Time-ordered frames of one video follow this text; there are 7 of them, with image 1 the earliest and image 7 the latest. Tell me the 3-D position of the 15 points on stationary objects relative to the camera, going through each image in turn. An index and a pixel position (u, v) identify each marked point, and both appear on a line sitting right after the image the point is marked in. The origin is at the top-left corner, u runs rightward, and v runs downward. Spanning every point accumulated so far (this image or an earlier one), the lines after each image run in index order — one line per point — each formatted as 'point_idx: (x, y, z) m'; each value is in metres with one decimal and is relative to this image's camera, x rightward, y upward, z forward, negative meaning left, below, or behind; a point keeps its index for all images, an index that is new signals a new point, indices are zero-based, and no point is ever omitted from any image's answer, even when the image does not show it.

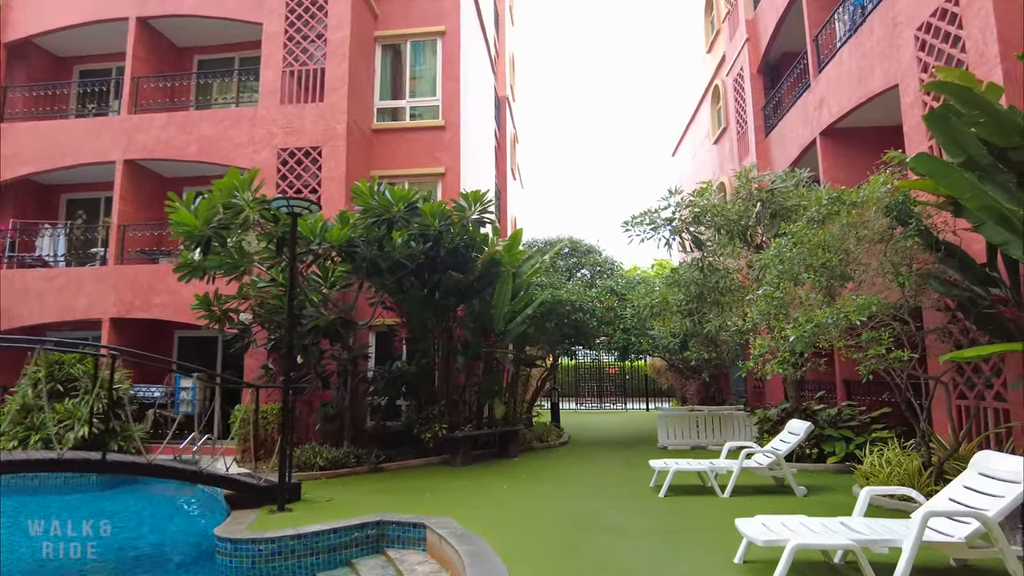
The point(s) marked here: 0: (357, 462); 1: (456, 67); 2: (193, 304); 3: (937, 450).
0: (-2.1, -2.4, +8.9) m
1: (-1.1, +4.2, +12.3) m
2: (-5.0, -0.3, +10.1) m
3: (+4.0, -1.5, +6.0) m
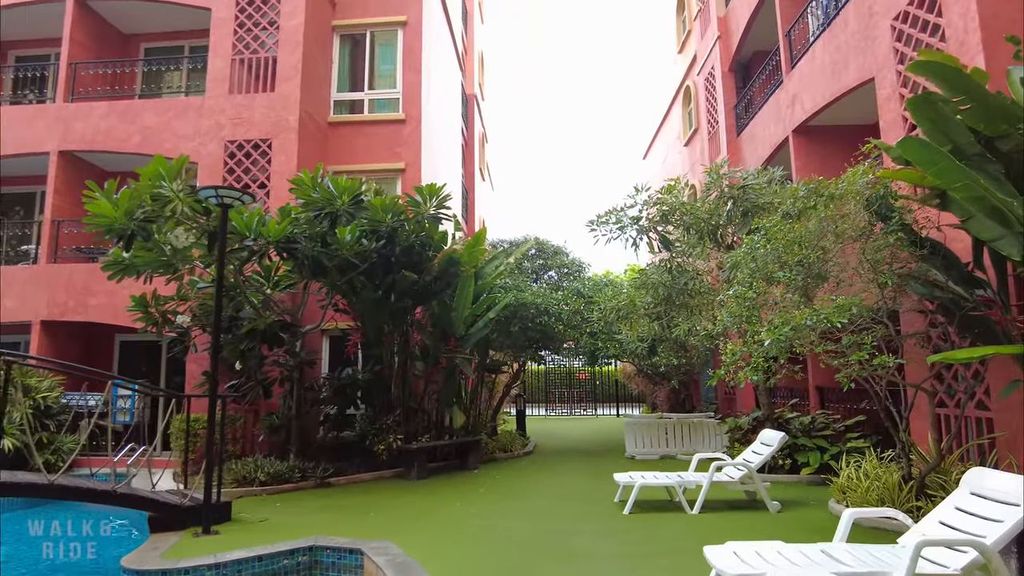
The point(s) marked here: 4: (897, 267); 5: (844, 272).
0: (-2.7, -2.4, +8.2) m
1: (-1.7, +4.2, +11.7) m
2: (-5.6, -0.3, +9.4) m
3: (+3.5, -1.5, +5.7) m
4: (+3.0, +0.2, +5.0) m
5: (+2.7, +0.1, +5.3) m
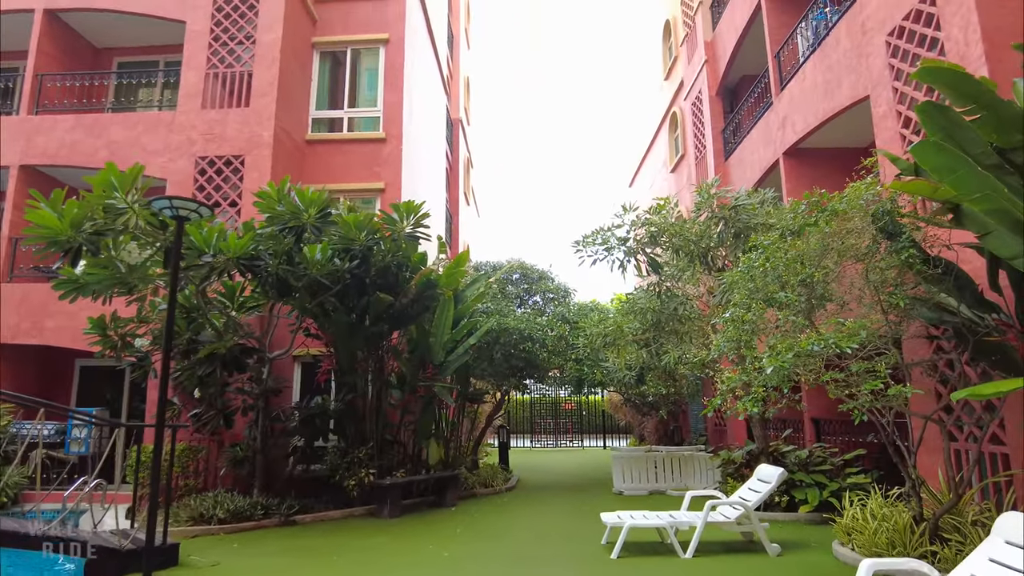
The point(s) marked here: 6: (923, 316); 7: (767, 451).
0: (-2.9, -2.7, +7.6) m
1: (-2.0, +3.7, +11.4) m
2: (-5.8, -0.6, +8.8) m
3: (+3.4, -1.7, +5.2) m
4: (+2.8, 0.0, +4.6) m
5: (+2.6, -0.1, +5.0) m
6: (+2.9, -0.2, +4.6) m
7: (+3.1, -1.9, +7.8) m
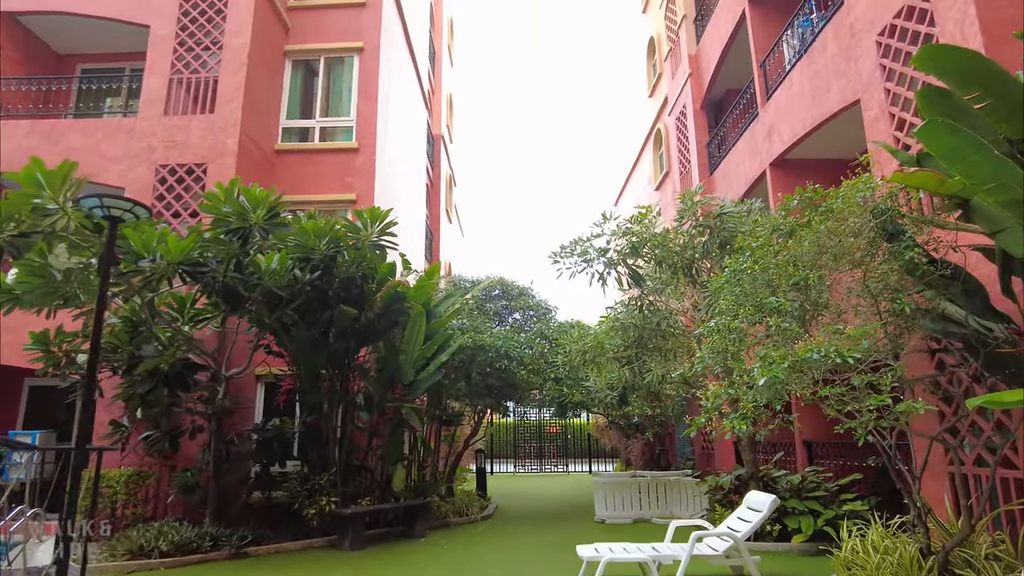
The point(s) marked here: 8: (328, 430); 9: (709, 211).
0: (-3.2, -2.8, +7.0) m
1: (-2.3, +3.4, +11.0) m
2: (-6.1, -0.7, +8.2) m
3: (+3.1, -1.8, +4.7) m
4: (+2.6, 0.0, +4.2) m
5: (+2.3, -0.1, +4.5) m
6: (+2.7, -0.3, +4.2) m
7: (+2.7, -2.1, +7.3) m
8: (-2.3, -1.8, +8.1) m
9: (+2.1, +0.8, +7.0) m
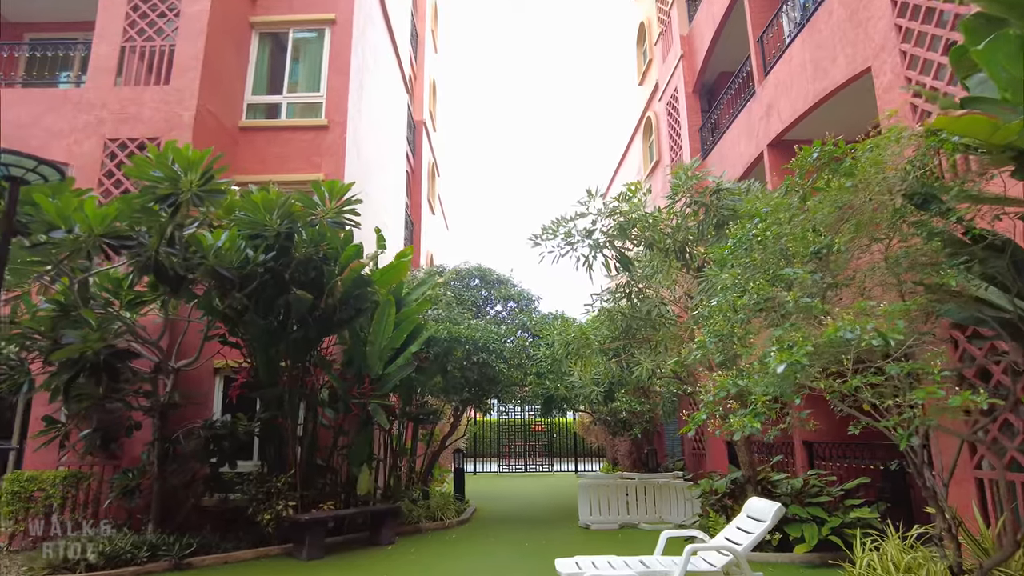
0: (-3.5, -2.6, +6.3) m
1: (-2.6, +3.6, +10.3) m
2: (-6.4, -0.5, +7.5) m
3: (+2.9, -1.6, +4.1) m
4: (+2.4, +0.1, +3.5) m
5: (+2.1, 0.0, +3.9) m
6: (+2.5, -0.1, +3.6) m
7: (+2.5, -2.0, +6.6) m
8: (-2.6, -1.6, +7.4) m
9: (+1.9, +1.0, +6.4) m
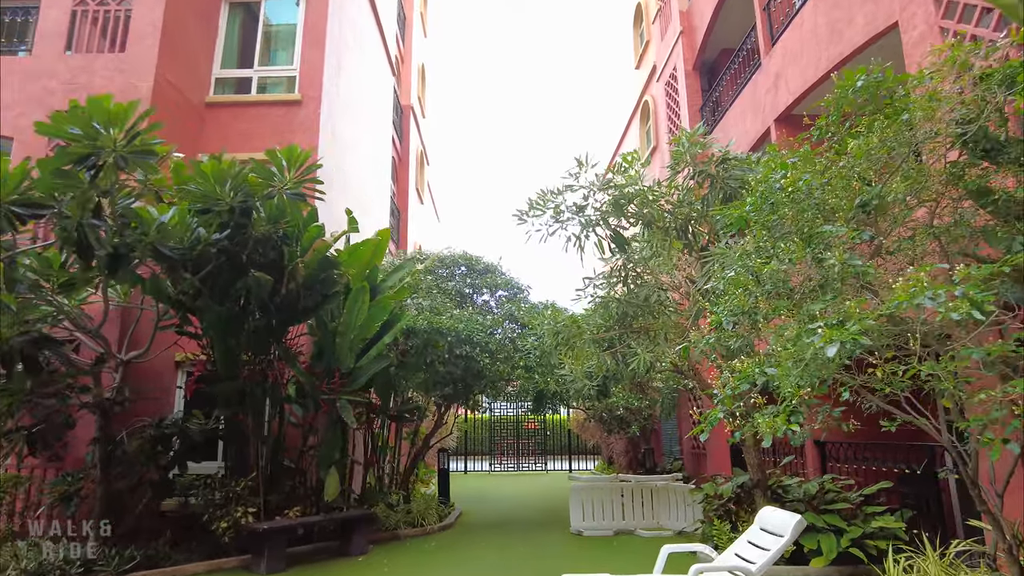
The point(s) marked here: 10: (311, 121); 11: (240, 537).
0: (-3.6, -2.4, +5.6) m
1: (-2.8, +3.8, +9.6) m
2: (-6.6, -0.4, +6.7) m
3: (+2.7, -1.5, +3.5) m
4: (+2.2, +0.2, +2.9) m
5: (+2.0, +0.2, +3.2) m
6: (+2.3, 0.0, +2.9) m
7: (+2.3, -1.8, +6.0) m
8: (-2.7, -1.4, +6.7) m
9: (+1.7, +1.1, +5.7) m
10: (-2.8, +2.4, +9.1) m
11: (-2.7, -2.4, +6.4) m
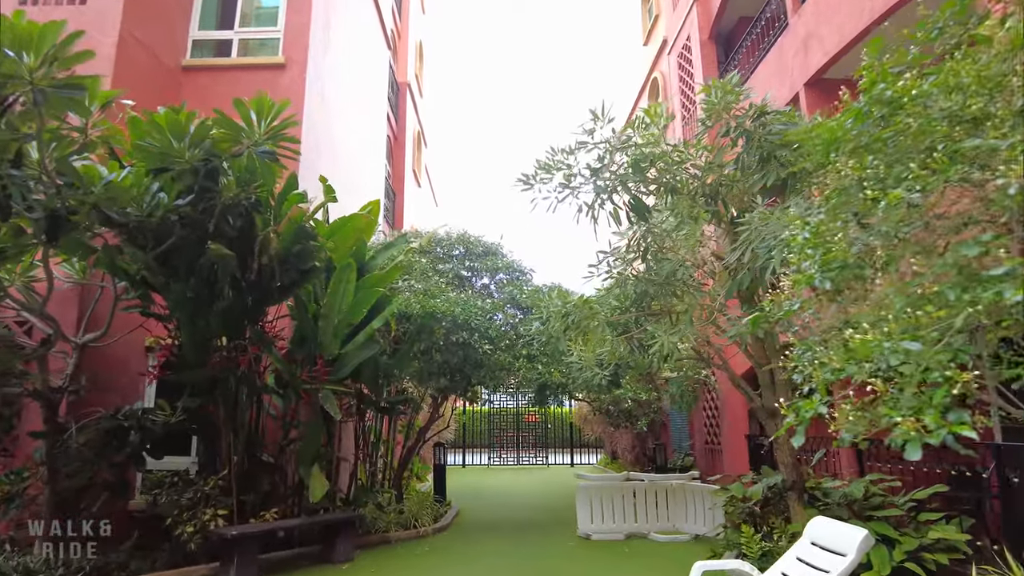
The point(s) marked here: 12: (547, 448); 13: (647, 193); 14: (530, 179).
0: (-3.6, -2.2, +4.9) m
1: (-2.8, +4.1, +8.8) m
2: (-6.5, -0.1, +6.0) m
3: (+2.8, -1.3, +2.8) m
4: (+2.3, +0.4, +2.1) m
5: (+2.0, +0.3, +2.5) m
6: (+2.4, +0.2, +2.2) m
7: (+2.3, -1.6, +5.3) m
8: (-2.7, -1.2, +6.0) m
9: (+1.8, +1.3, +5.0) m
10: (-2.8, +2.6, +8.4) m
11: (-2.6, -2.2, +5.7) m
12: (+0.9, -4.2, +17.1) m
13: (+1.1, +0.8, +5.5) m
14: (+0.2, +0.9, +5.5) m
